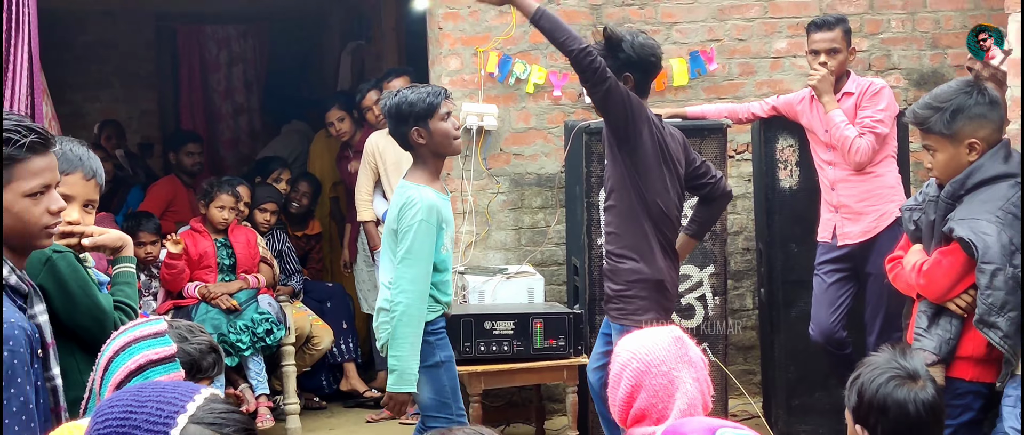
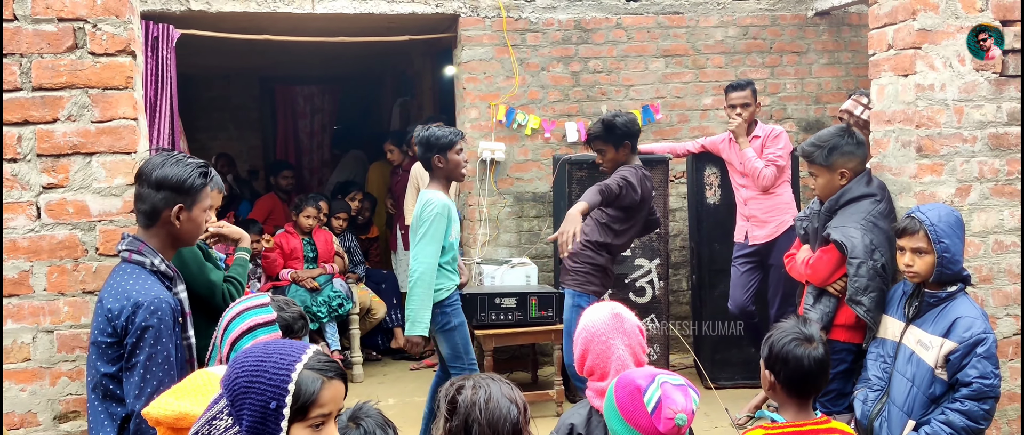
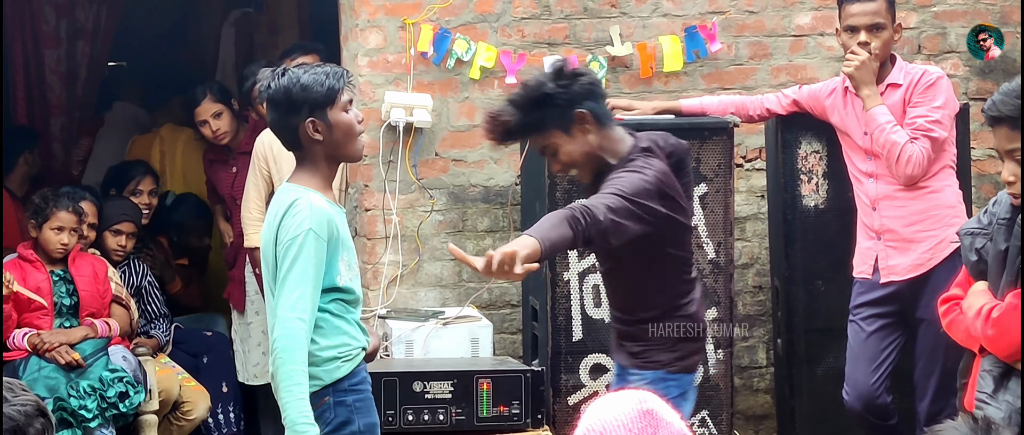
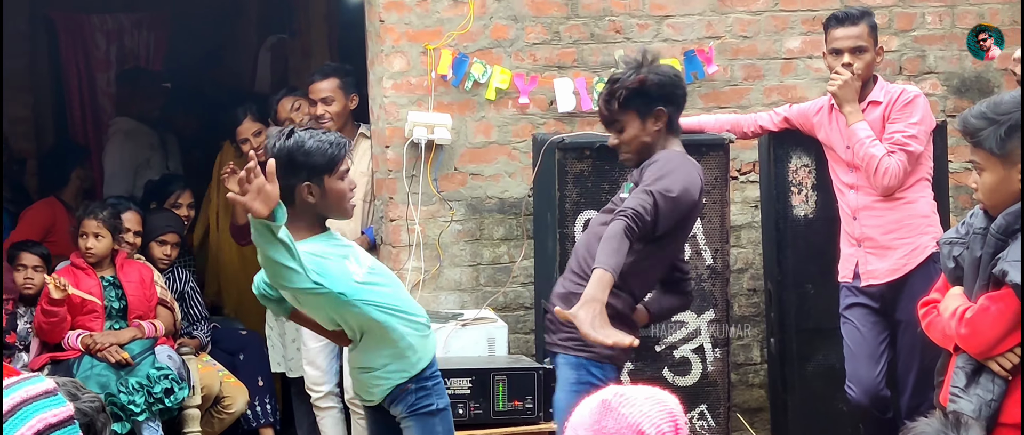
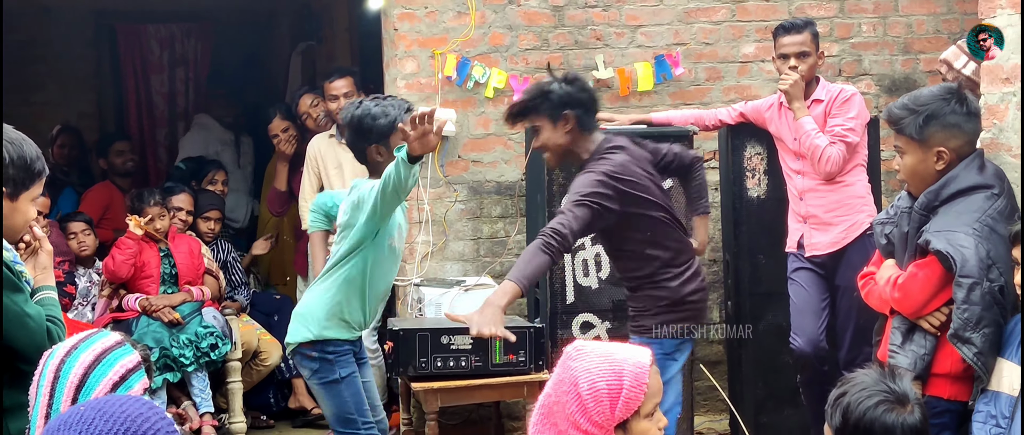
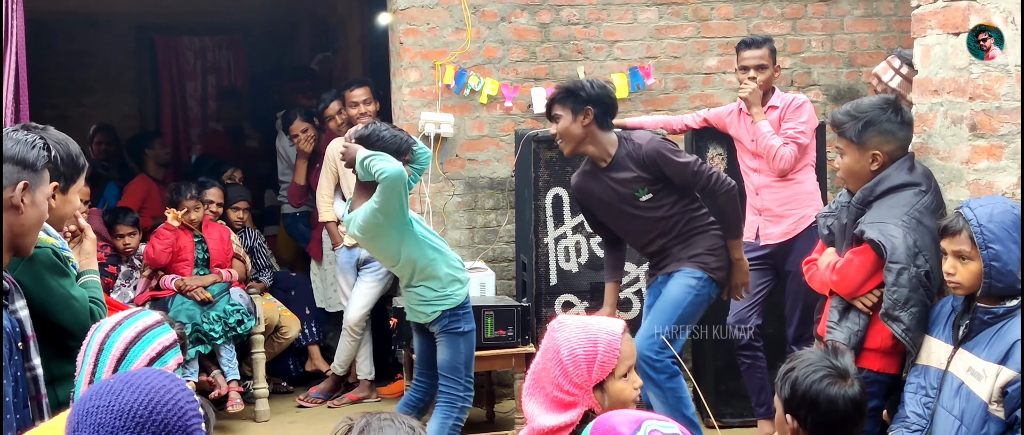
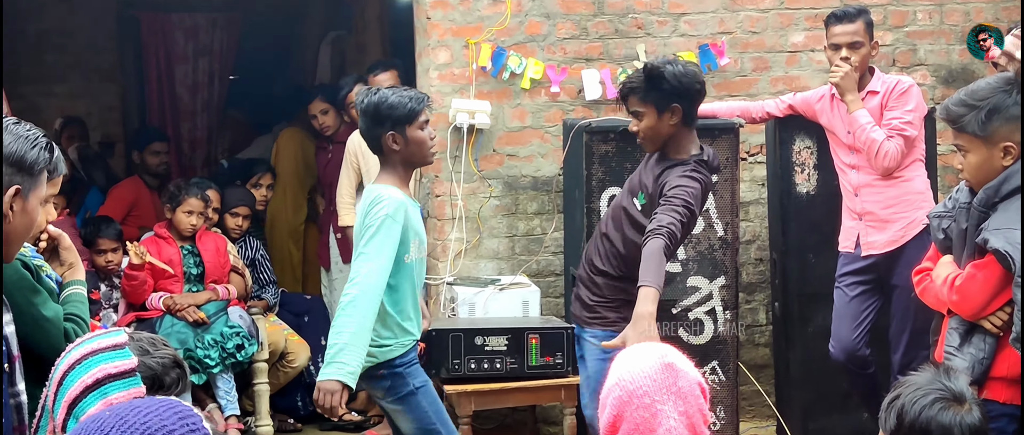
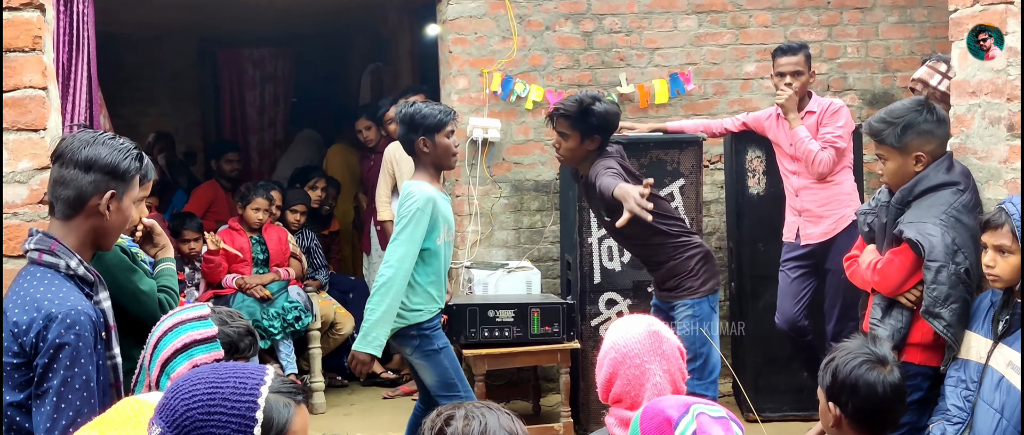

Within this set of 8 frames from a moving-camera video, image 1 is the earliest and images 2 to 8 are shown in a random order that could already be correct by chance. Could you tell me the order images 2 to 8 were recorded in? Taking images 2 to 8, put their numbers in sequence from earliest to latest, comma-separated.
2, 8, 7, 3, 4, 5, 6
